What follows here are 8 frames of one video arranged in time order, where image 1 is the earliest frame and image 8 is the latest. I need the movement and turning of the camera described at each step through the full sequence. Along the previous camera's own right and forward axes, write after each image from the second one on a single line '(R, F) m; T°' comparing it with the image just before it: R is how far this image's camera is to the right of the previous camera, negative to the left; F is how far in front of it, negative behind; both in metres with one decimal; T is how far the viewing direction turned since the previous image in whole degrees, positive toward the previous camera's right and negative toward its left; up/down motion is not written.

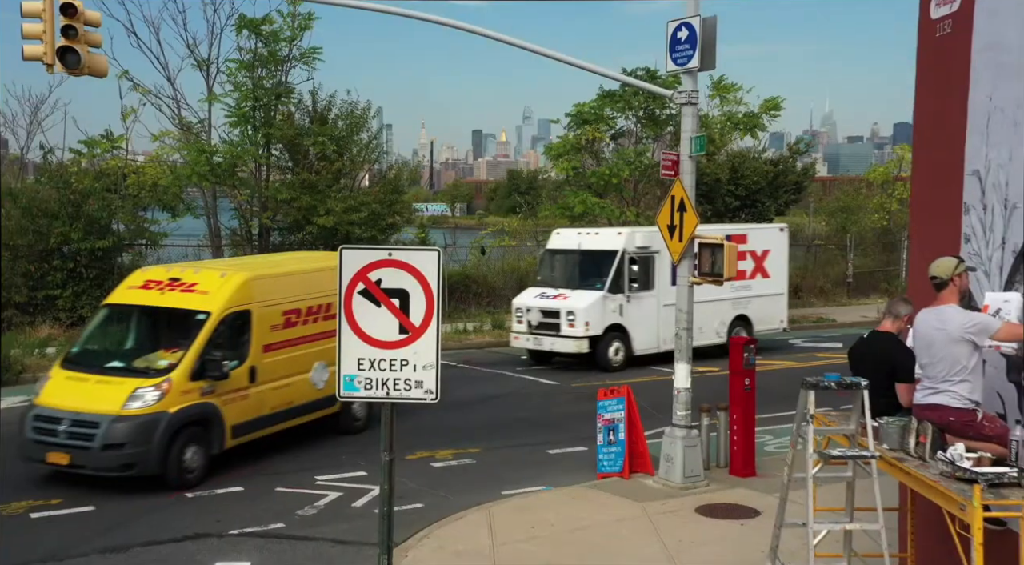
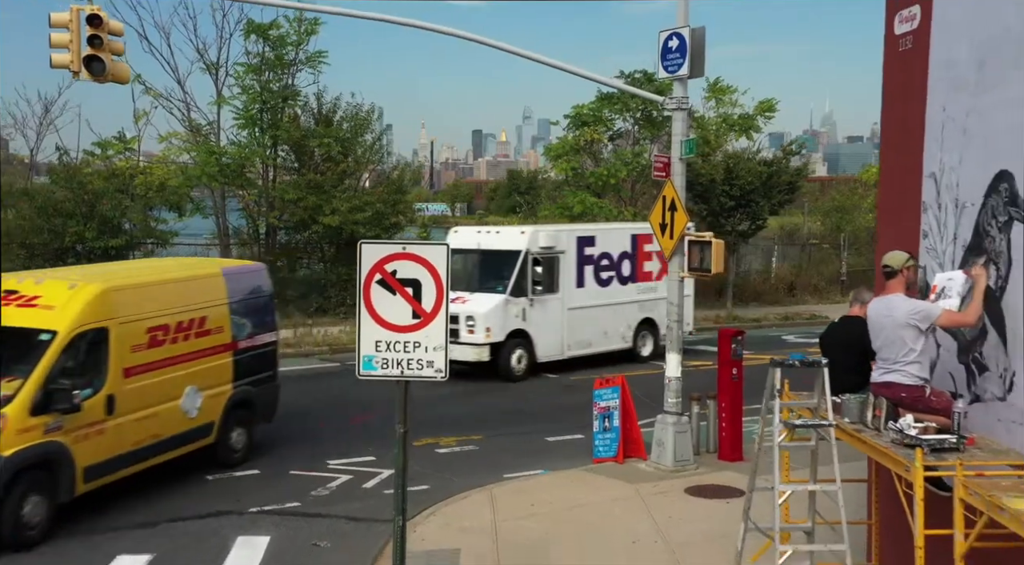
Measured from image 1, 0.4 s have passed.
(0.0, -0.5) m; 0°
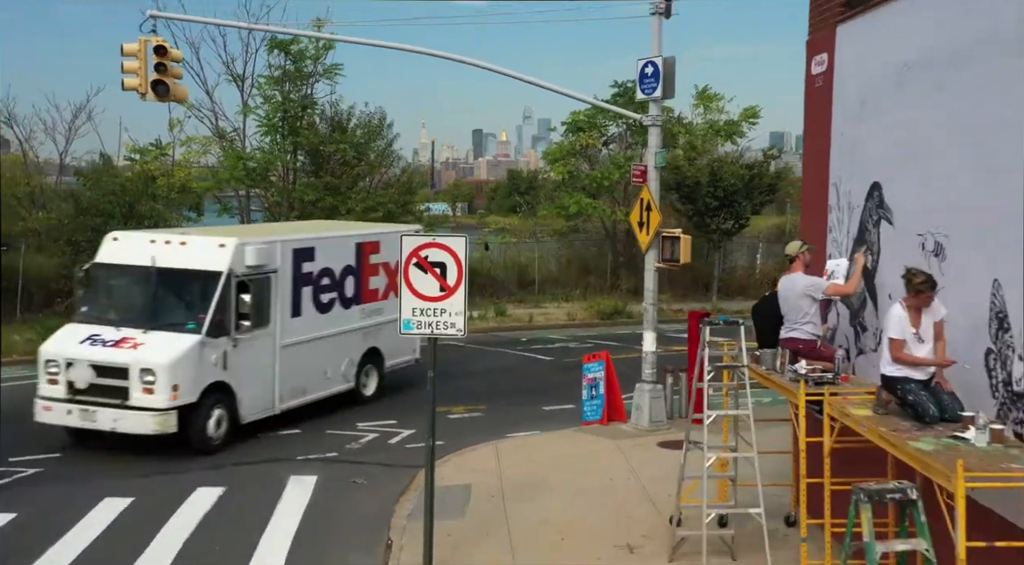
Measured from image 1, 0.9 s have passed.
(0.0, -1.7) m; 0°
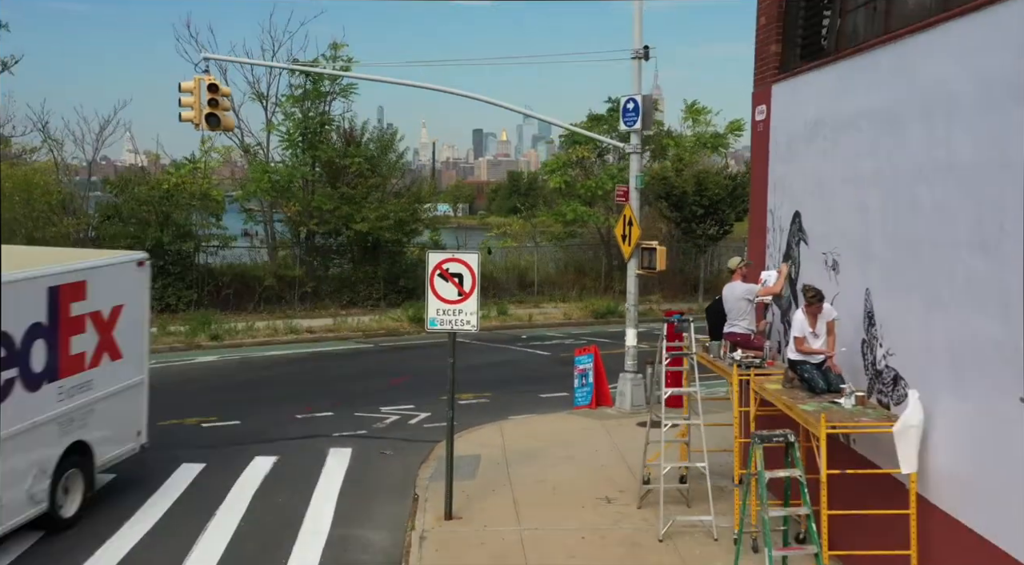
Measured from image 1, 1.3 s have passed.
(0.0, -1.9) m; 0°
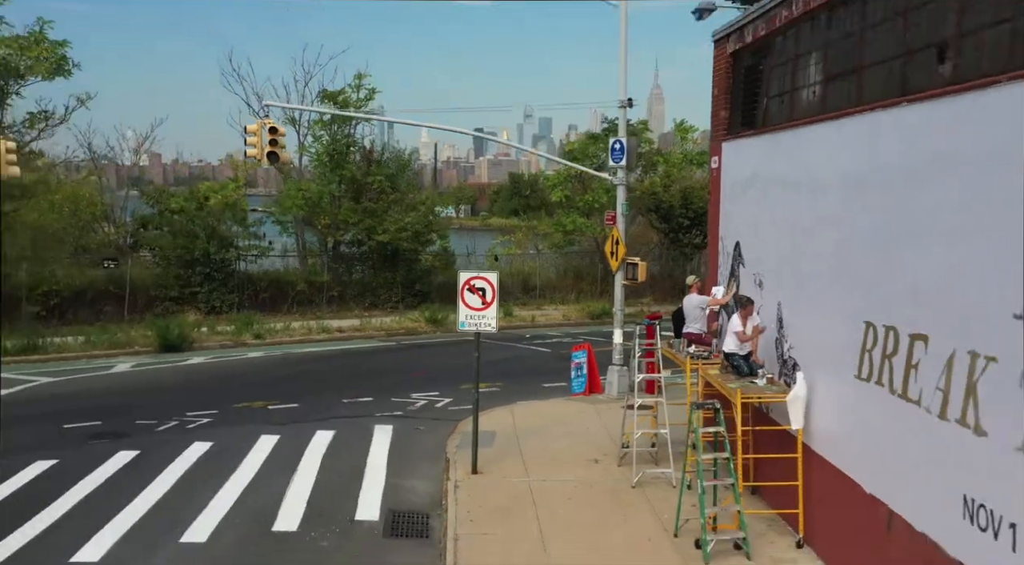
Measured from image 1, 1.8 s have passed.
(-0.1, -2.7) m; 0°
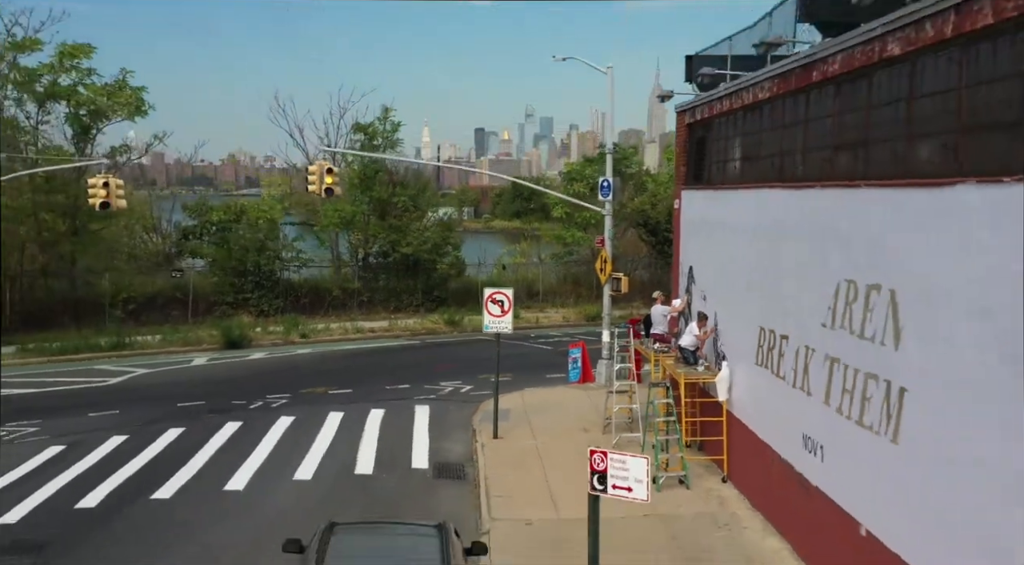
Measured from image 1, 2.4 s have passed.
(-0.2, -3.9) m; 0°
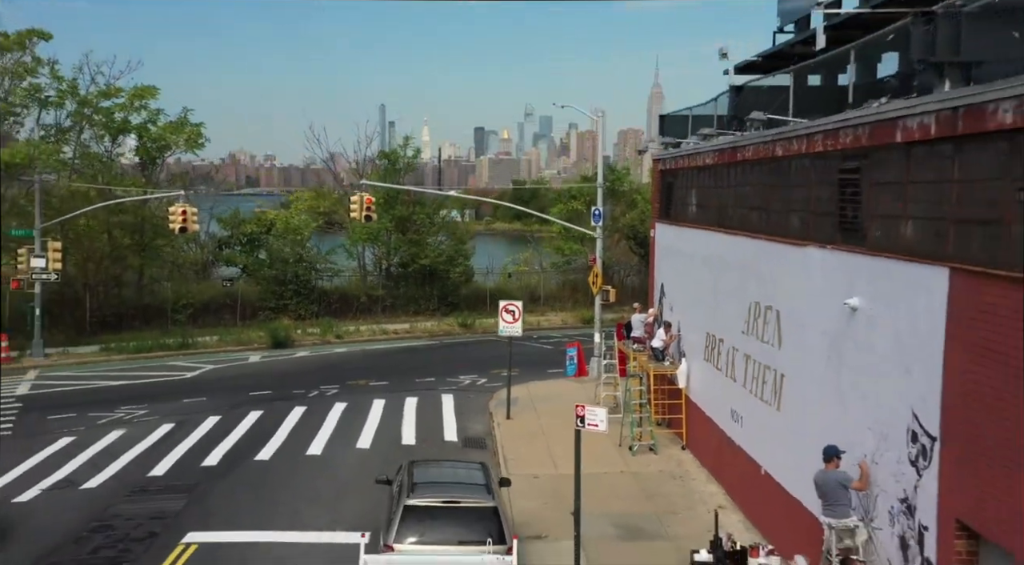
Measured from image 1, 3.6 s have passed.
(-0.2, -4.0) m; 0°
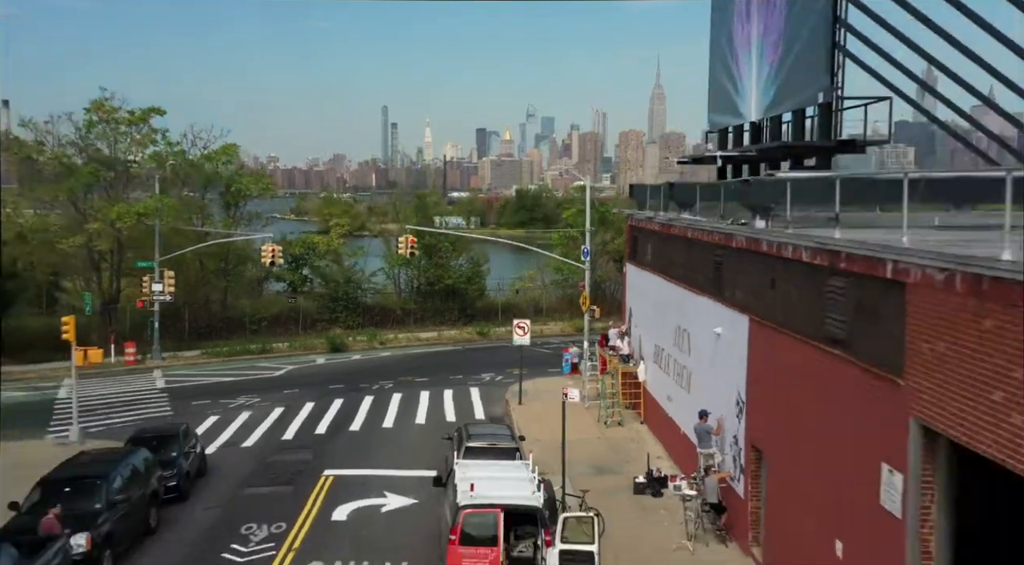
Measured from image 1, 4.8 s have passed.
(-0.3, -7.4) m; 0°
